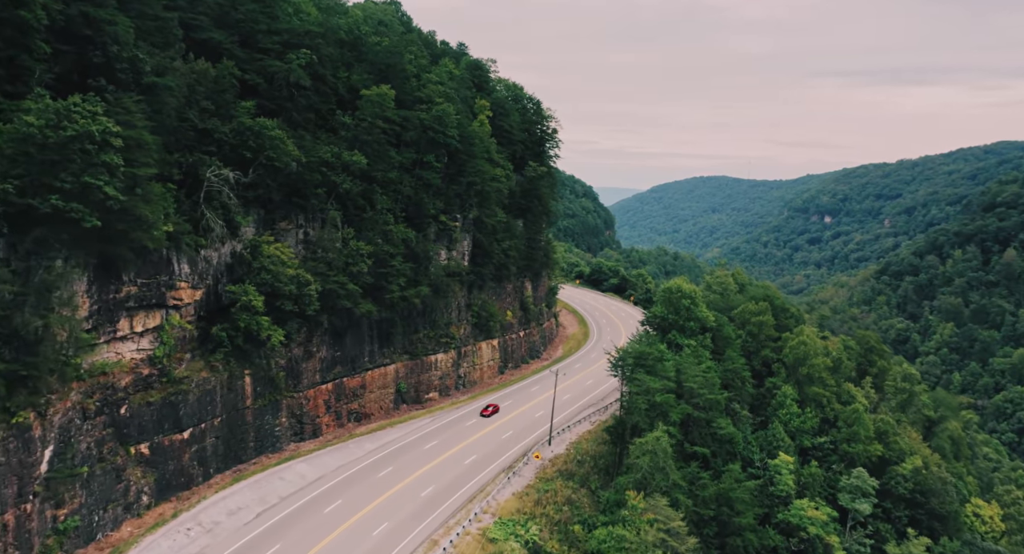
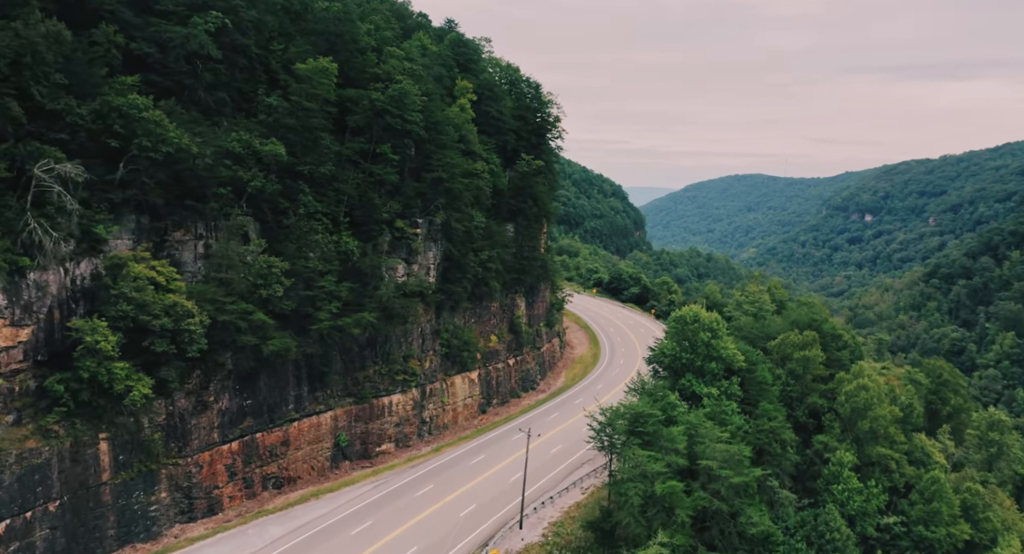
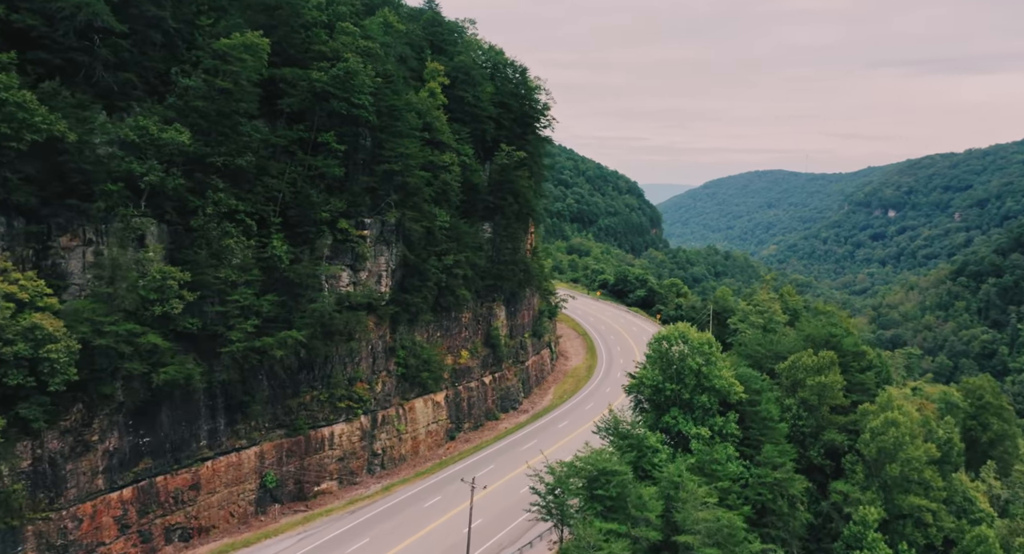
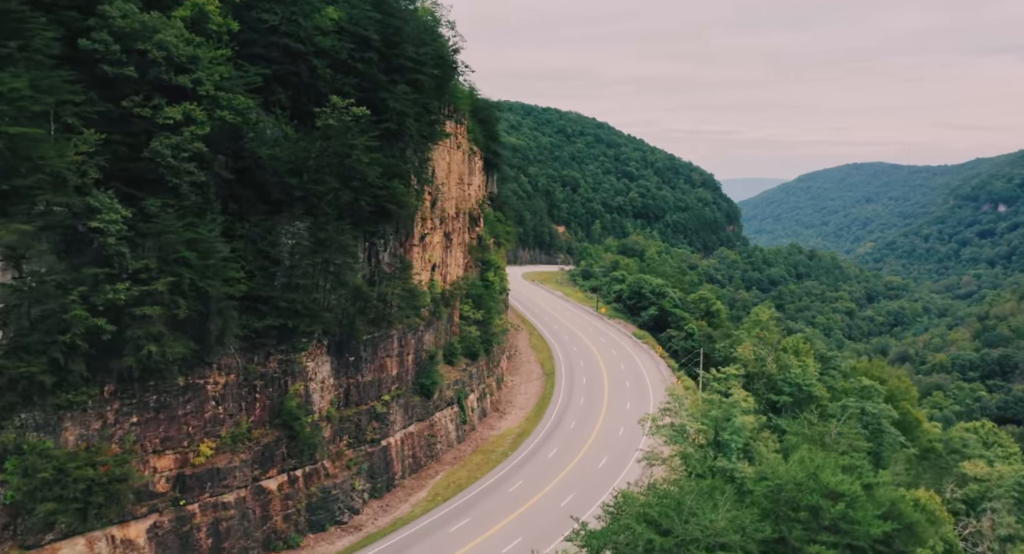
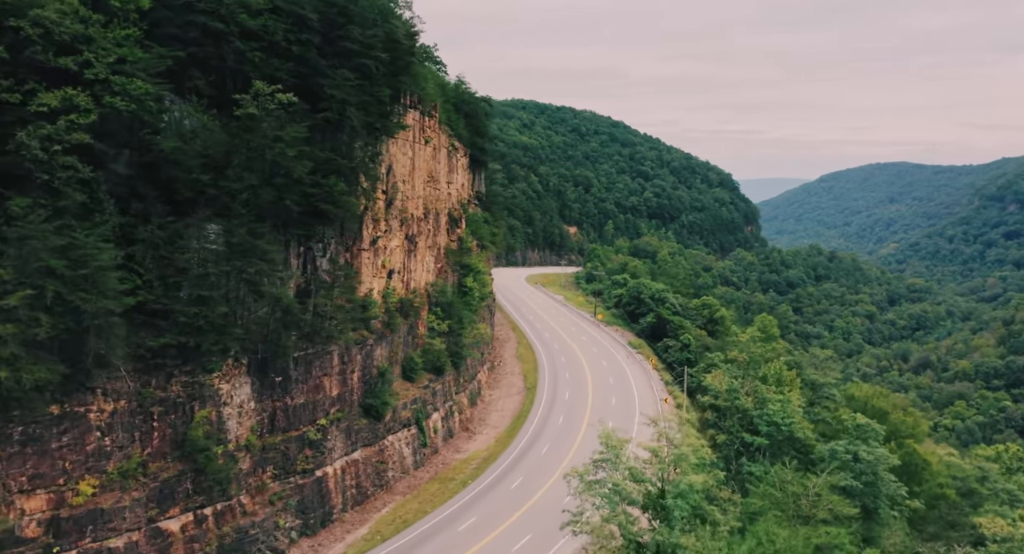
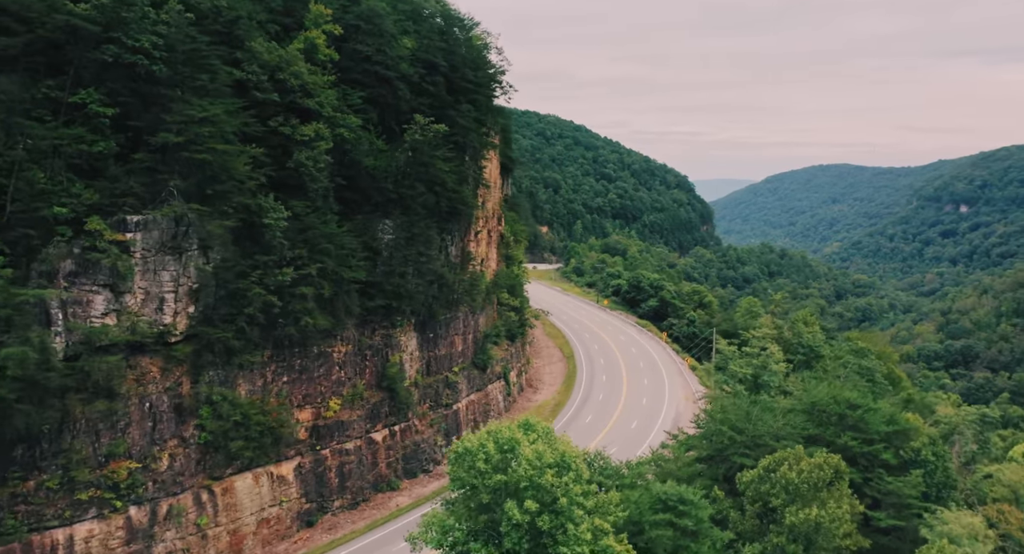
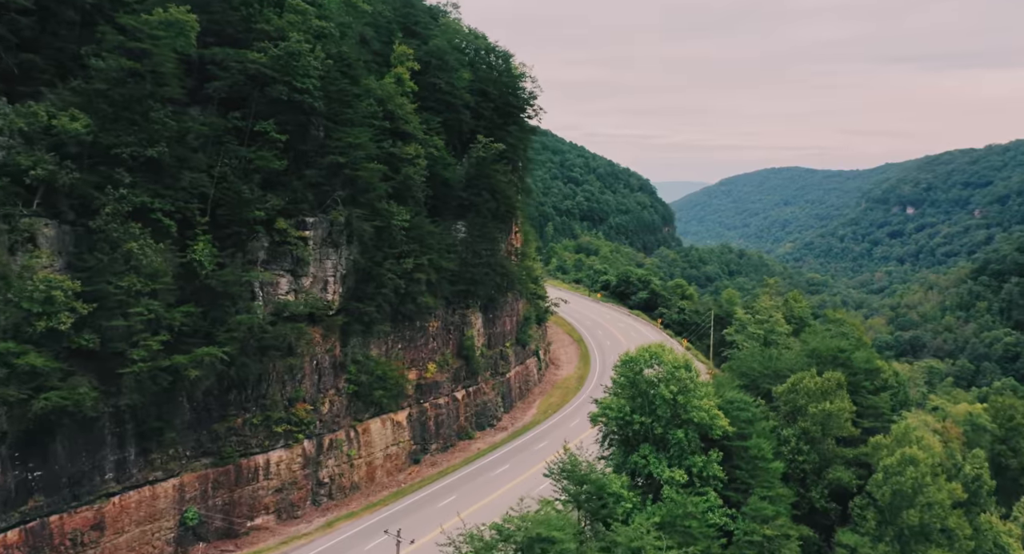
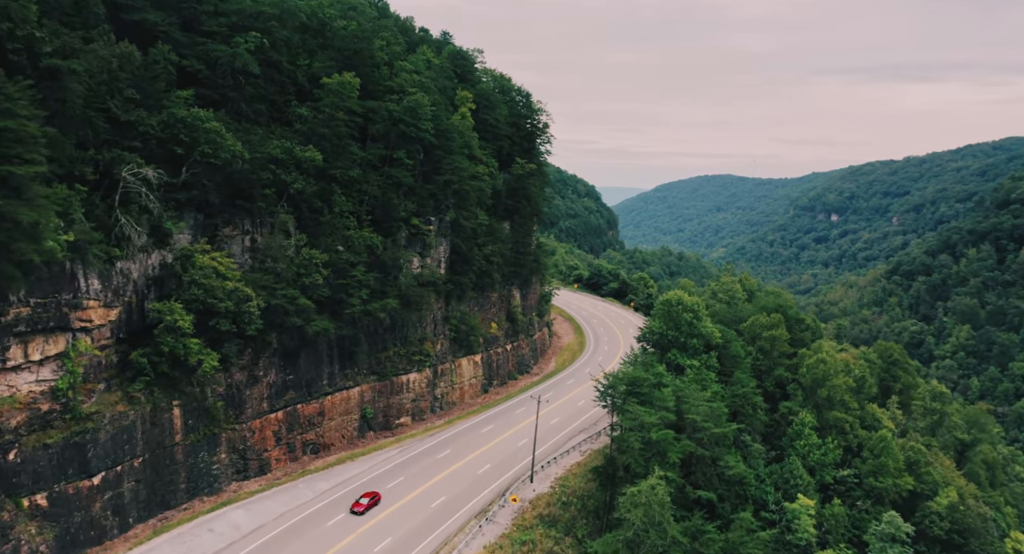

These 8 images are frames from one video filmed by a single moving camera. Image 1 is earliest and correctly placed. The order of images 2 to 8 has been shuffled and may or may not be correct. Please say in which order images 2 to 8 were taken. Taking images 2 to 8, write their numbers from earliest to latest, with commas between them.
8, 2, 3, 7, 6, 4, 5
